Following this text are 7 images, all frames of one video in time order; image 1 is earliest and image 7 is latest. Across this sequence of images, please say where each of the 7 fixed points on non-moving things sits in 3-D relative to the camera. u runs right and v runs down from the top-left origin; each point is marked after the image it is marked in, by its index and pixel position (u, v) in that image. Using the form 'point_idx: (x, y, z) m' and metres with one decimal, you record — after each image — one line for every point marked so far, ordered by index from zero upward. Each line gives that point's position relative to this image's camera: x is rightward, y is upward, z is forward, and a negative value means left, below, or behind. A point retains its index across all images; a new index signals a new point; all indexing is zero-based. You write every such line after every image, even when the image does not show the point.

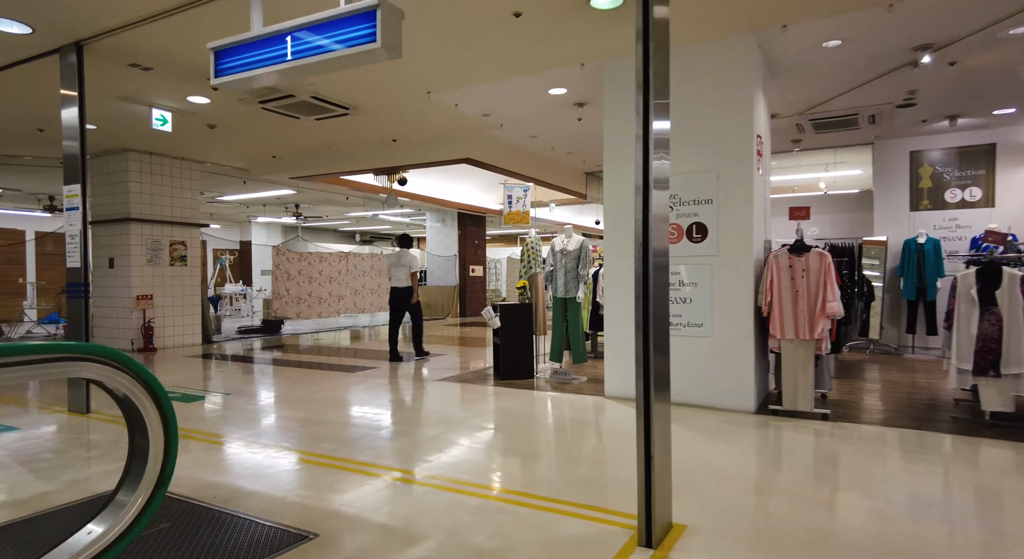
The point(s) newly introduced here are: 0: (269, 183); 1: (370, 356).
0: (-4.5, +1.8, +11.8) m
1: (-2.1, -1.1, +9.4) m
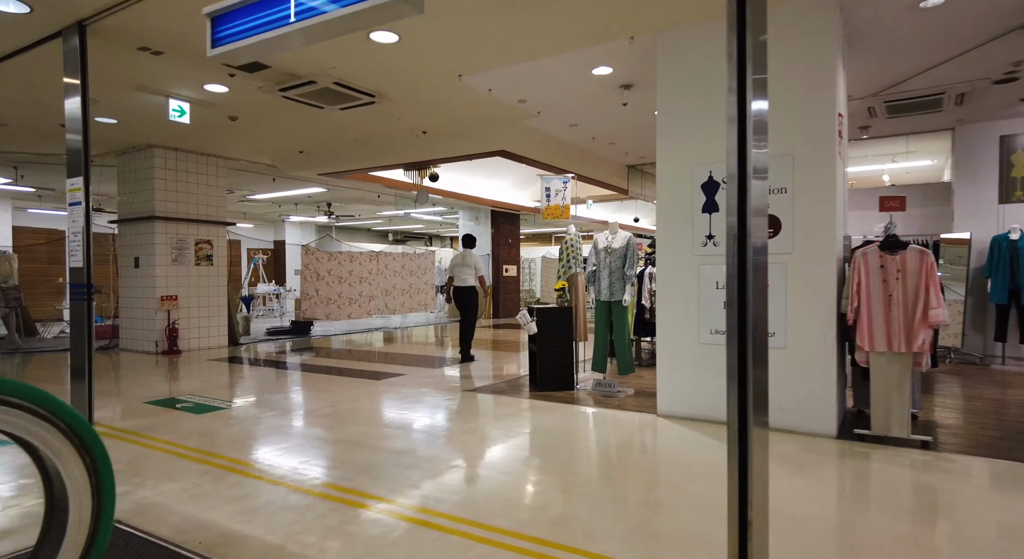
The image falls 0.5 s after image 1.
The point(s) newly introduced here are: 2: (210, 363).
0: (-3.9, +1.8, +11.4) m
1: (-1.6, -1.1, +9.0) m
2: (-4.0, -1.1, +8.5) m
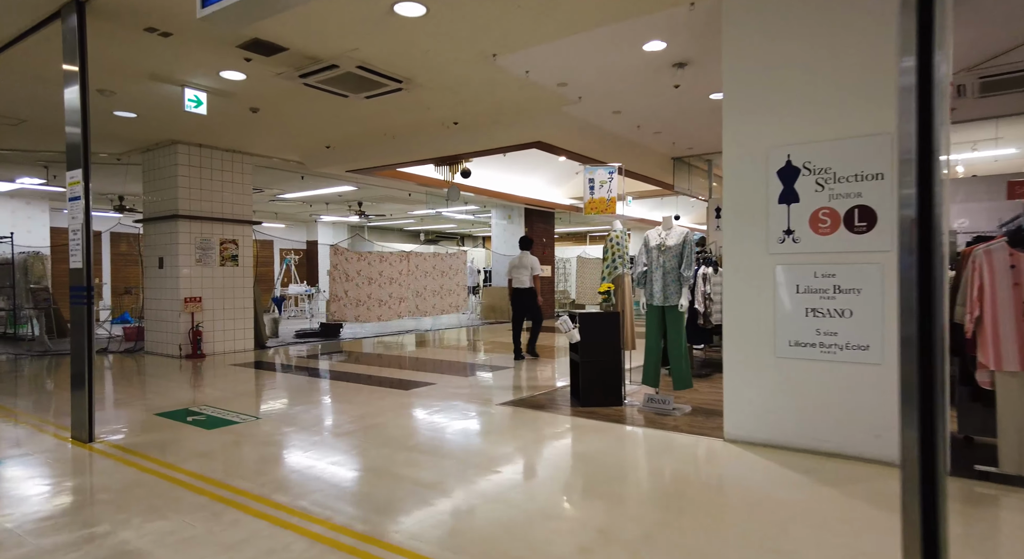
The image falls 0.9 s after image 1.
0: (-3.2, +1.8, +11.1) m
1: (-1.1, -1.2, +8.5) m
2: (-3.6, -1.1, +8.2) m
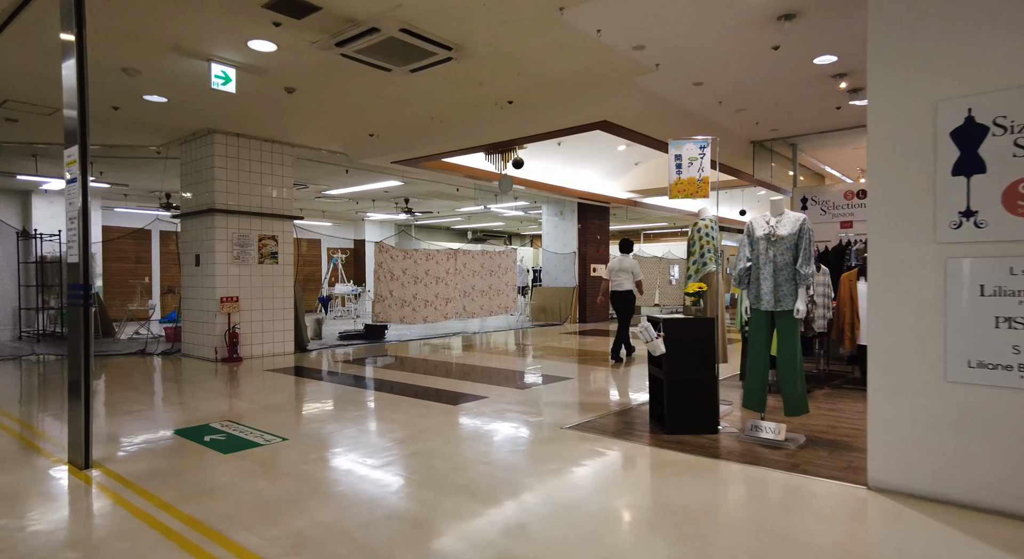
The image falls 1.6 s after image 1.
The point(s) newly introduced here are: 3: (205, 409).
0: (-2.3, +1.8, +10.5) m
1: (-0.4, -1.1, +7.8) m
2: (-2.9, -1.1, +7.6) m
3: (-2.8, -1.2, +5.8) m
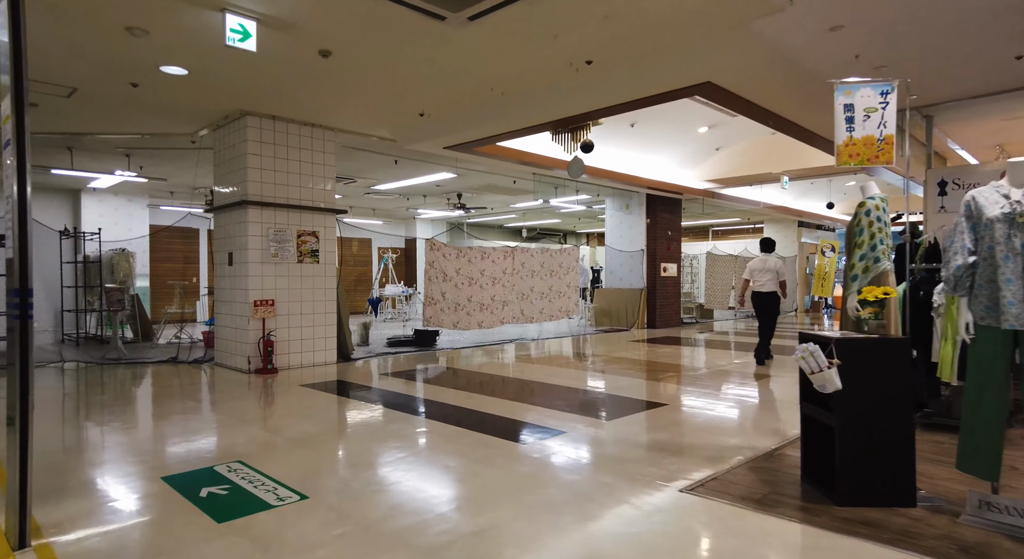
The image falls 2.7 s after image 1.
0: (-1.3, +1.8, +9.5) m
1: (+0.4, -1.2, +6.6) m
2: (-2.1, -1.1, +6.7) m
3: (-2.2, -1.2, +4.9) m
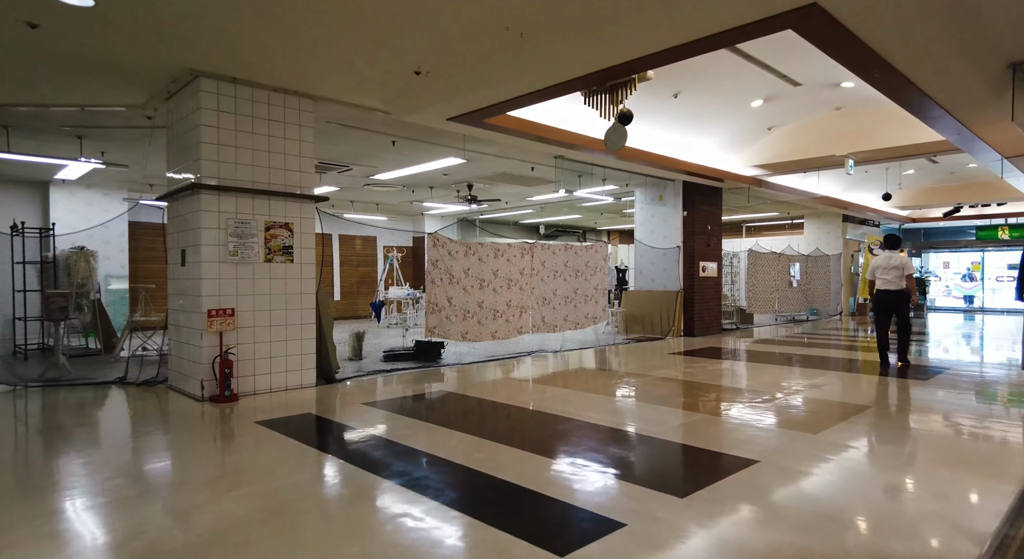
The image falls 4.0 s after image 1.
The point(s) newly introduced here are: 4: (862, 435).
0: (-1.1, +1.8, +8.0) m
1: (+0.5, -1.2, +5.1) m
2: (-1.9, -1.2, +5.2) m
3: (-2.1, -1.2, +3.4) m
4: (+2.8, -1.2, +5.1) m
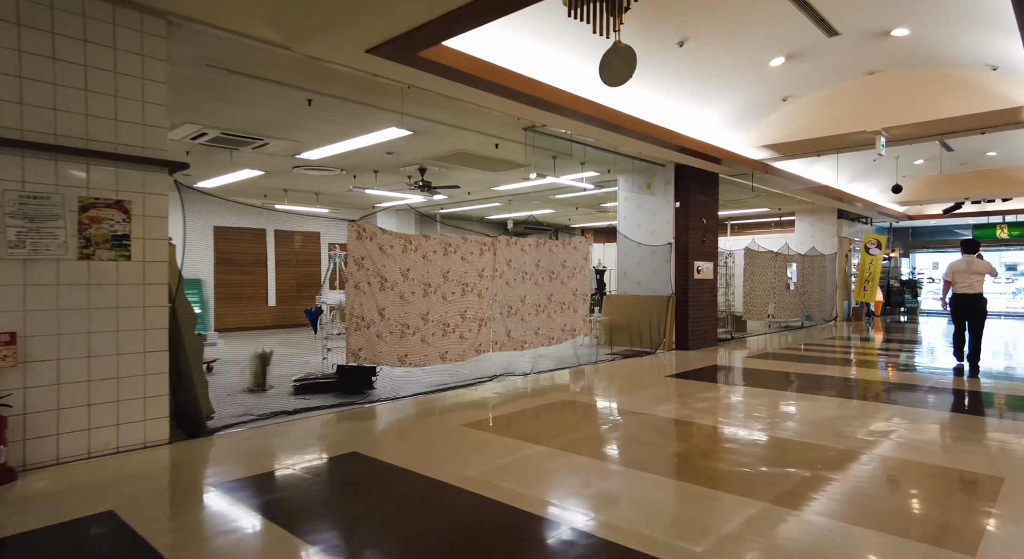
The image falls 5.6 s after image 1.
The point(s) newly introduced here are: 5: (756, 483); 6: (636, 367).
0: (-1.5, +1.7, +6.0) m
1: (+0.3, -1.2, +3.2) m
2: (-2.2, -1.2, +3.2) m
3: (-2.3, -1.3, +1.4) m
4: (+2.5, -1.3, +3.3) m
5: (+1.5, -1.3, +3.8) m
6: (+1.6, -1.1, +8.4) m
